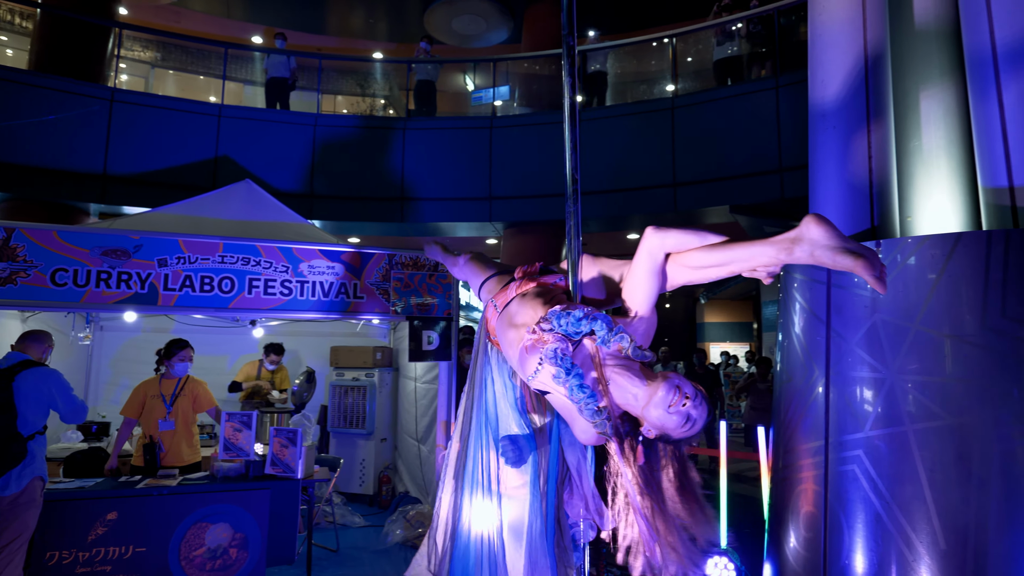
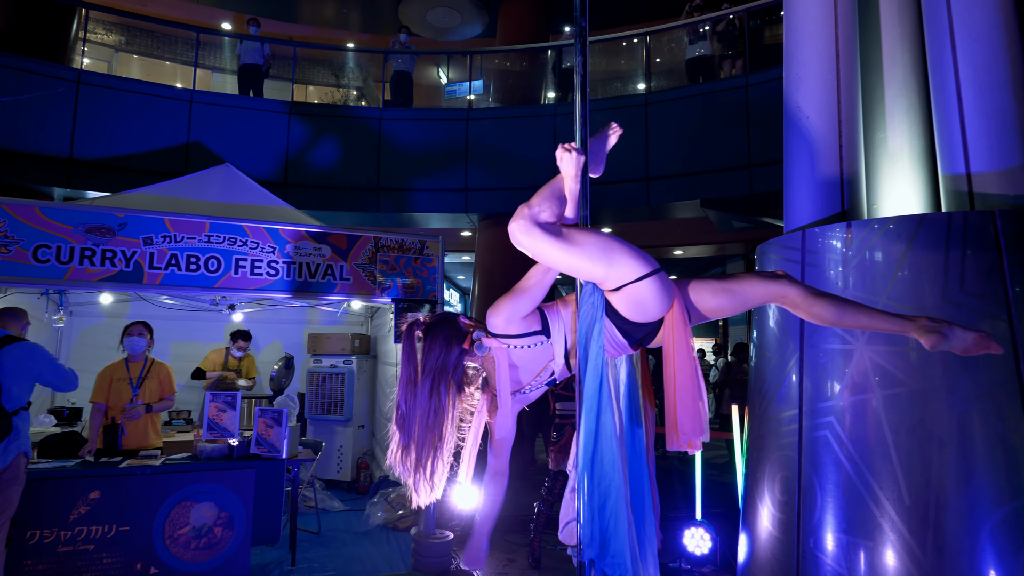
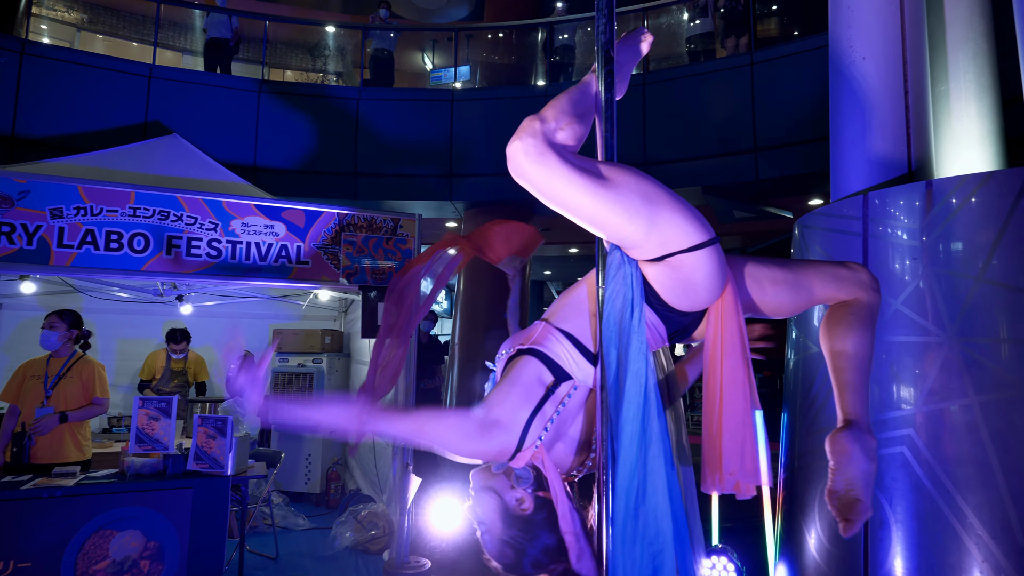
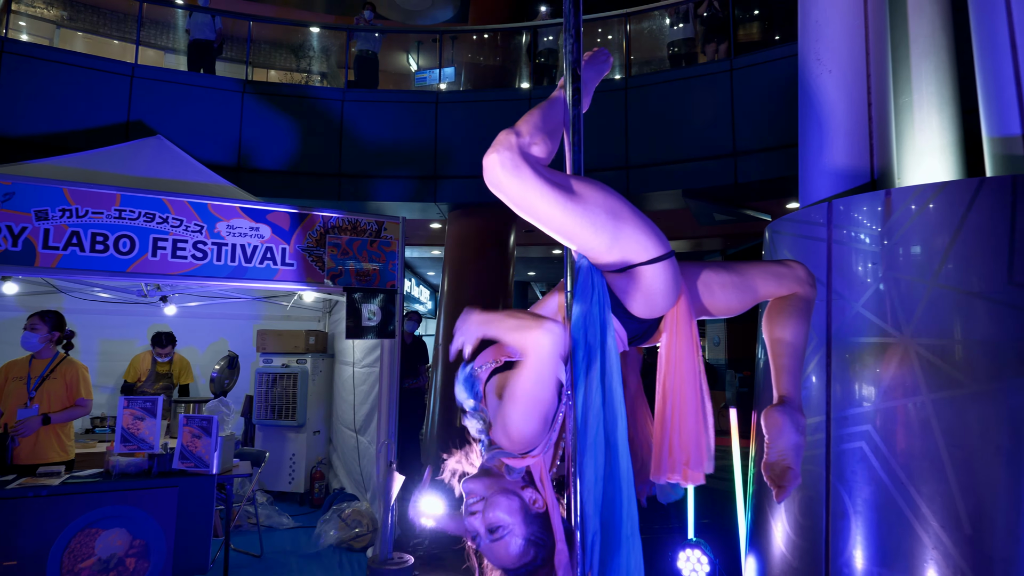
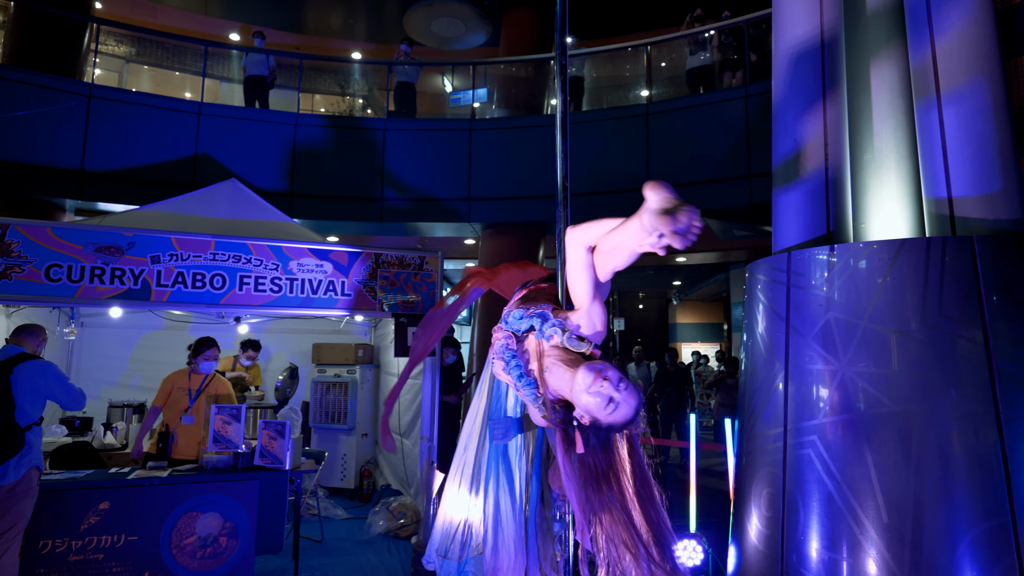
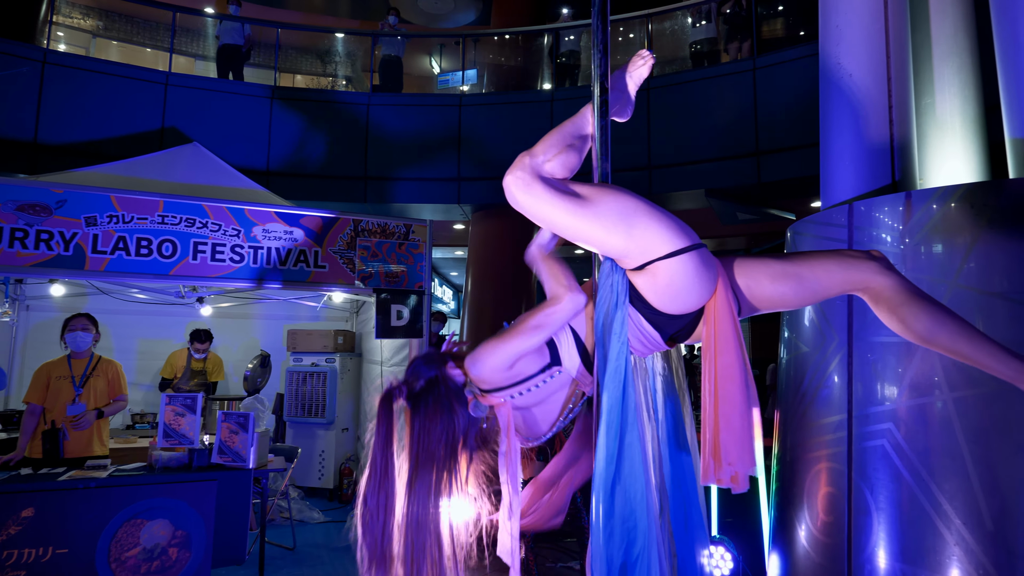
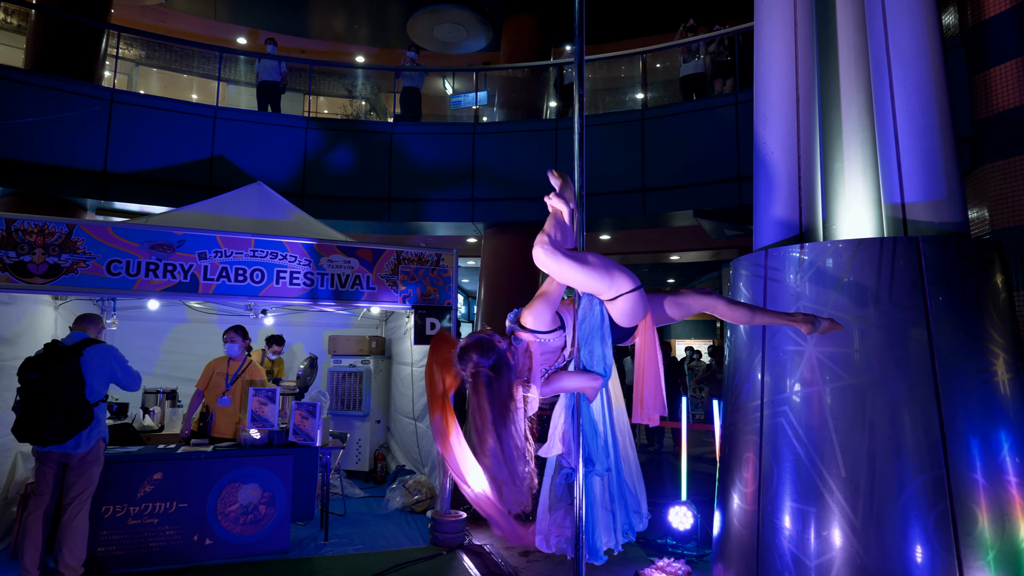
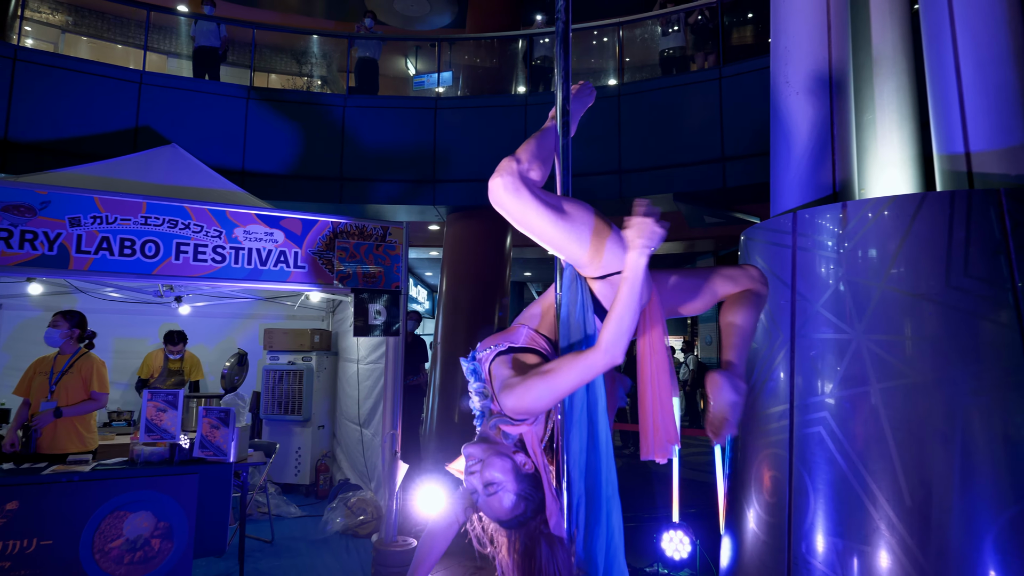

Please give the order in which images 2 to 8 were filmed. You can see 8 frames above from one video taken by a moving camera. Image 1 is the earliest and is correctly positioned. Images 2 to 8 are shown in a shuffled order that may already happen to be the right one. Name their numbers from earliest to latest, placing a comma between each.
5, 7, 2, 6, 3, 4, 8
